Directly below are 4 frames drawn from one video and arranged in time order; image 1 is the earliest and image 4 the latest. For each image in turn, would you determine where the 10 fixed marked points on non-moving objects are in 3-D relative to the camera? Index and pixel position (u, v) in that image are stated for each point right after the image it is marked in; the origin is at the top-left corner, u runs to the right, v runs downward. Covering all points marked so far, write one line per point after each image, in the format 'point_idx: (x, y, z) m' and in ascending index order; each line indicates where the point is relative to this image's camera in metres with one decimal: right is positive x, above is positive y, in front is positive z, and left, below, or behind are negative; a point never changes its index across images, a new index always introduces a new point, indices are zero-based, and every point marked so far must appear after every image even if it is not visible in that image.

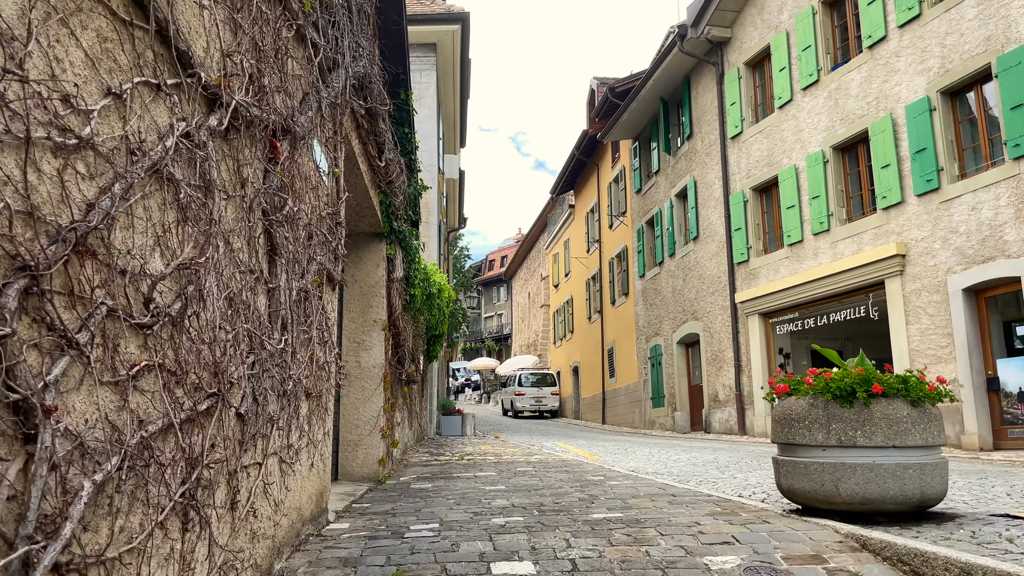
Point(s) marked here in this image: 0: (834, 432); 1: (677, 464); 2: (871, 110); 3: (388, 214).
0: (+1.6, -0.7, +4.0) m
1: (+1.7, -1.8, +8.2) m
2: (+5.8, +2.9, +12.7) m
3: (-1.1, +0.7, +7.3) m
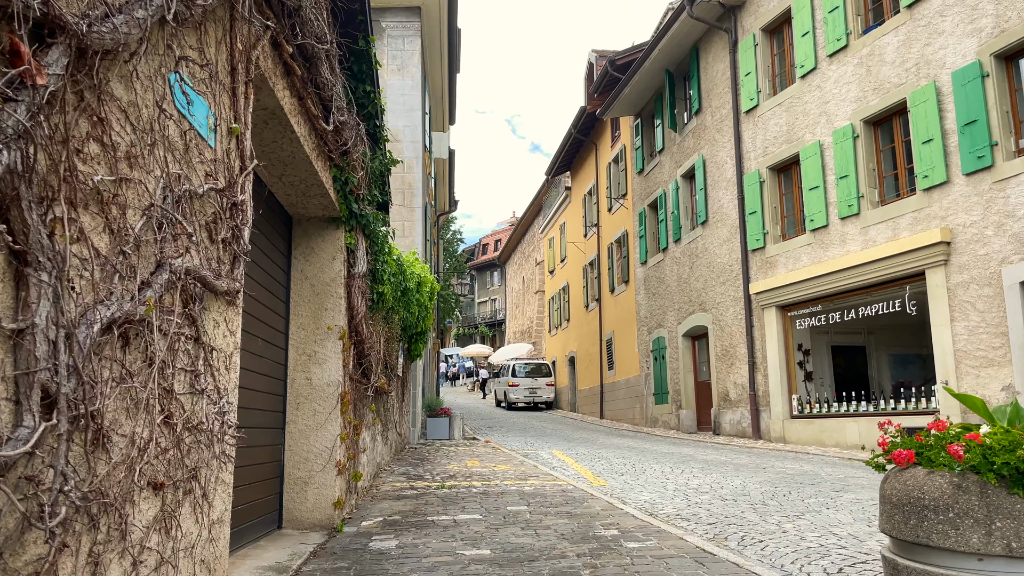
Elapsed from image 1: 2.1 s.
0: (+1.6, -0.8, +2.5) m
1: (+1.6, -1.8, +6.8) m
2: (+5.7, +3.0, +11.2) m
3: (-1.2, +0.7, +5.8) m
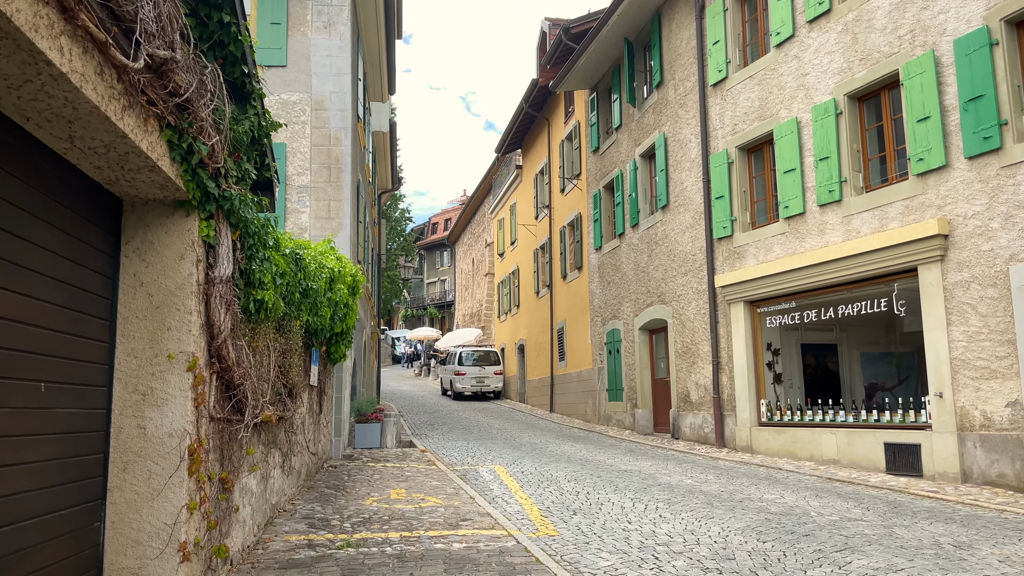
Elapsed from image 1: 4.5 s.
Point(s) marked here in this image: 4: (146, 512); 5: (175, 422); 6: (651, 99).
0: (+1.3, -1.0, +1.0) m
1: (+1.1, -1.9, +5.3) m
2: (+4.9, +3.0, +9.9) m
3: (-1.7, +0.6, +4.1) m
4: (-1.9, -1.2, +4.2) m
5: (-1.8, -0.7, +4.3) m
6: (+2.8, +3.8, +15.8) m
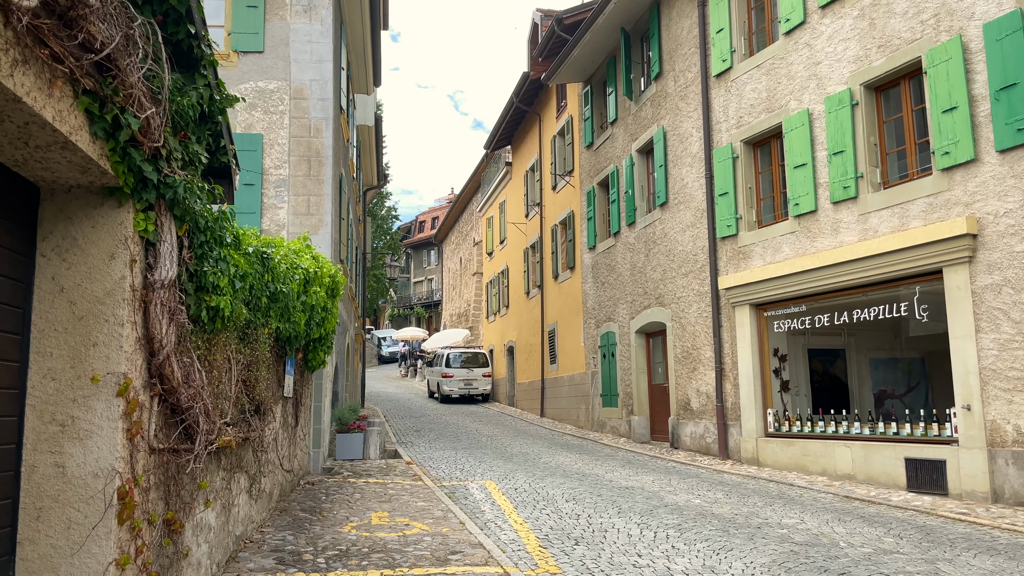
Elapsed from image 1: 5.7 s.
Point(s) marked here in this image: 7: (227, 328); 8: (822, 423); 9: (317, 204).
0: (+1.4, -1.0, +0.3) m
1: (+1.1, -1.9, +4.6) m
2: (+4.8, +3.0, +9.2) m
3: (-1.7, +0.6, +3.3) m
4: (-1.9, -1.2, +3.4) m
5: (-1.8, -0.7, +3.5) m
6: (+2.6, +3.8, +15.1) m
7: (-1.8, -0.2, +4.9) m
8: (+4.3, -1.8, +10.9) m
9: (-3.0, +1.3, +11.9) m
